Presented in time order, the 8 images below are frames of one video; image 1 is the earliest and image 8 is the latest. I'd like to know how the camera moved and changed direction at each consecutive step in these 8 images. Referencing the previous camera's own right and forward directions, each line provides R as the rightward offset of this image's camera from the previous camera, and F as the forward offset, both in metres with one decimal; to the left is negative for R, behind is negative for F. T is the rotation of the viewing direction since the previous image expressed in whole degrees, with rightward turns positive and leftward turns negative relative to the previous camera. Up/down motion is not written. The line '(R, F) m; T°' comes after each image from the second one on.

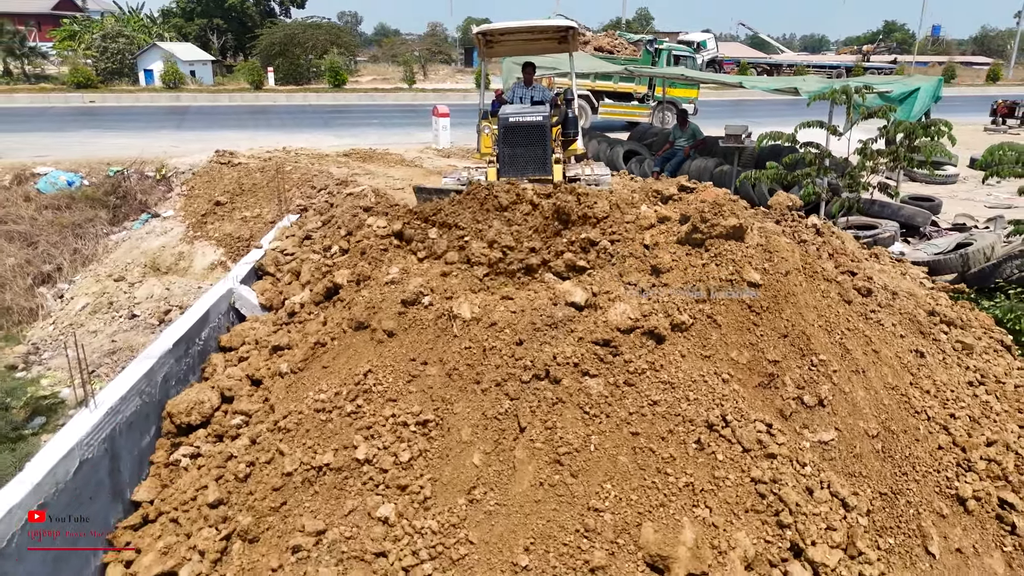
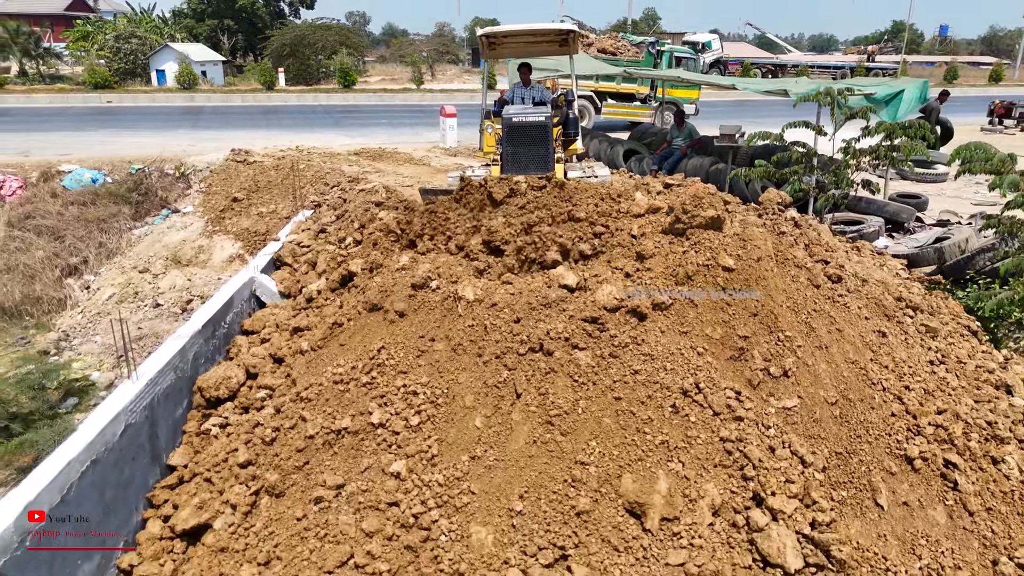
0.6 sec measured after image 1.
(0.0, -0.3) m; -1°
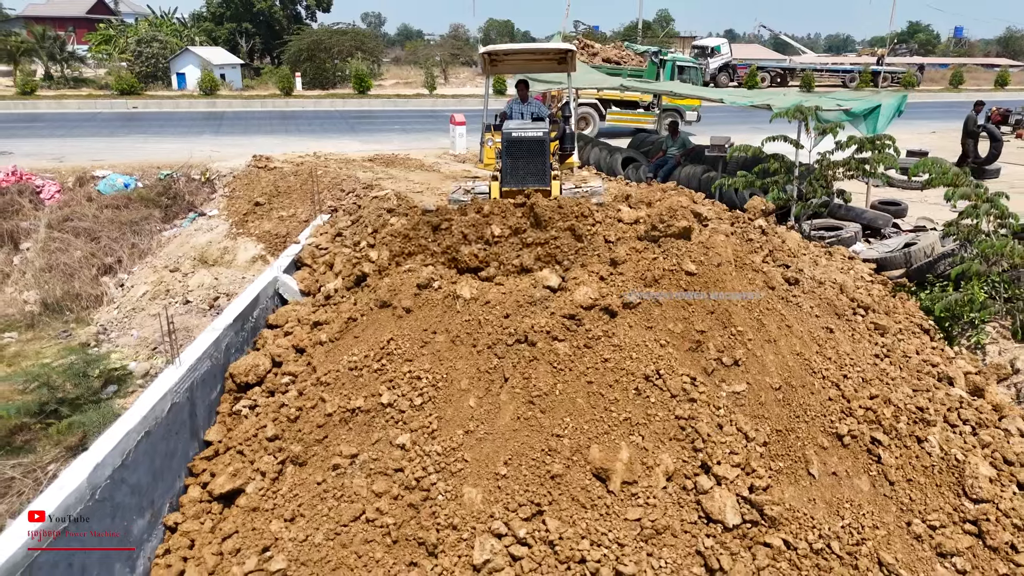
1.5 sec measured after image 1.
(+0.1, -0.5) m; -1°
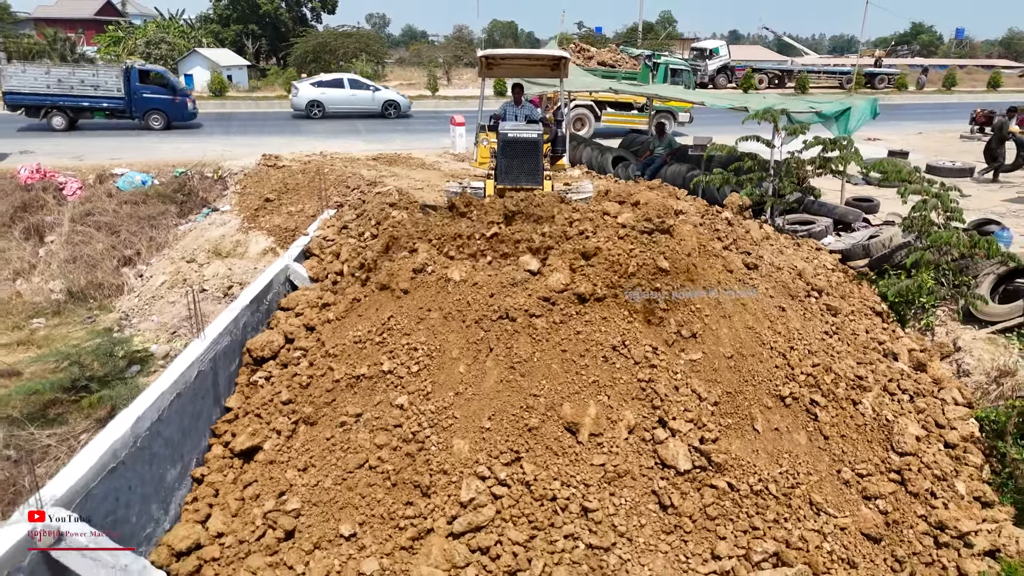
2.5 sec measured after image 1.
(+0.1, -0.5) m; 0°
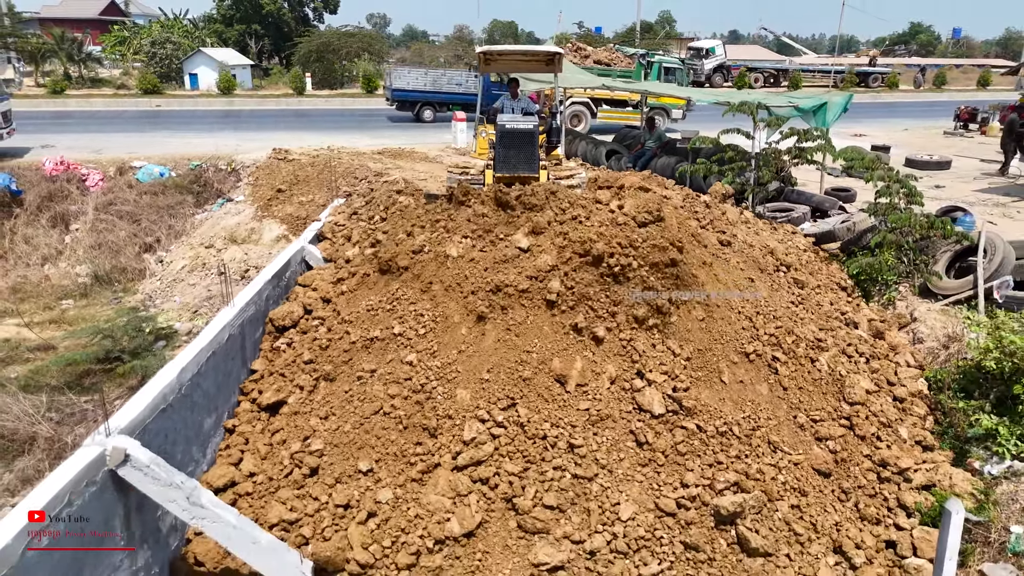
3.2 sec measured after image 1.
(0.0, -0.5) m; 0°
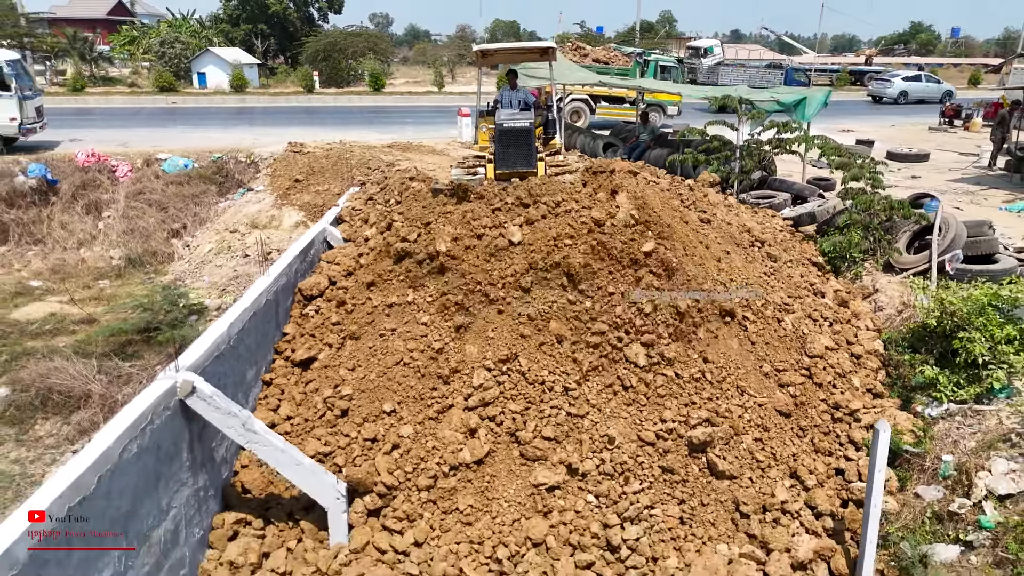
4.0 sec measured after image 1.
(0.0, -0.7) m; 0°
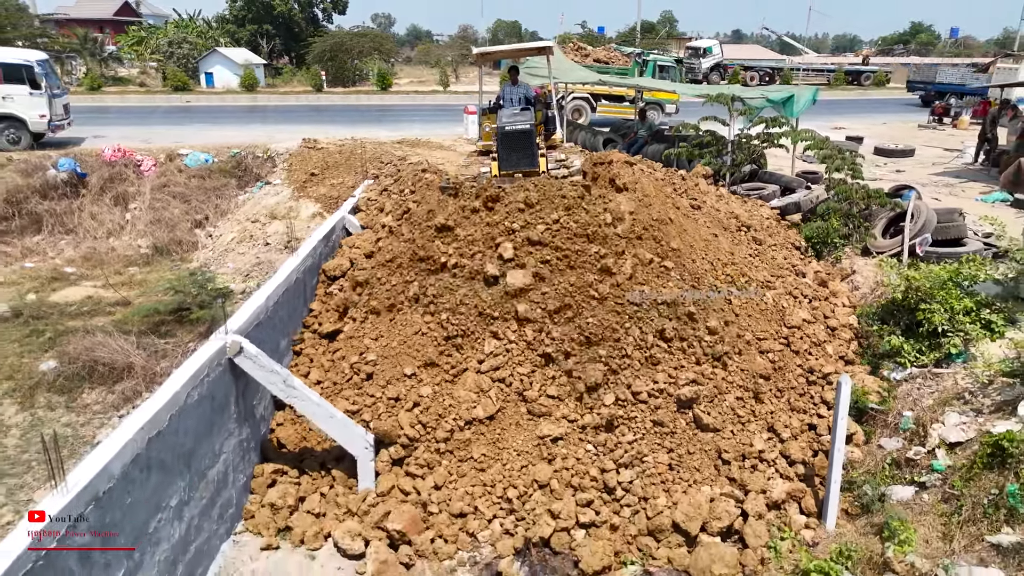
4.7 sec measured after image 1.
(-0.1, -0.6) m; 0°
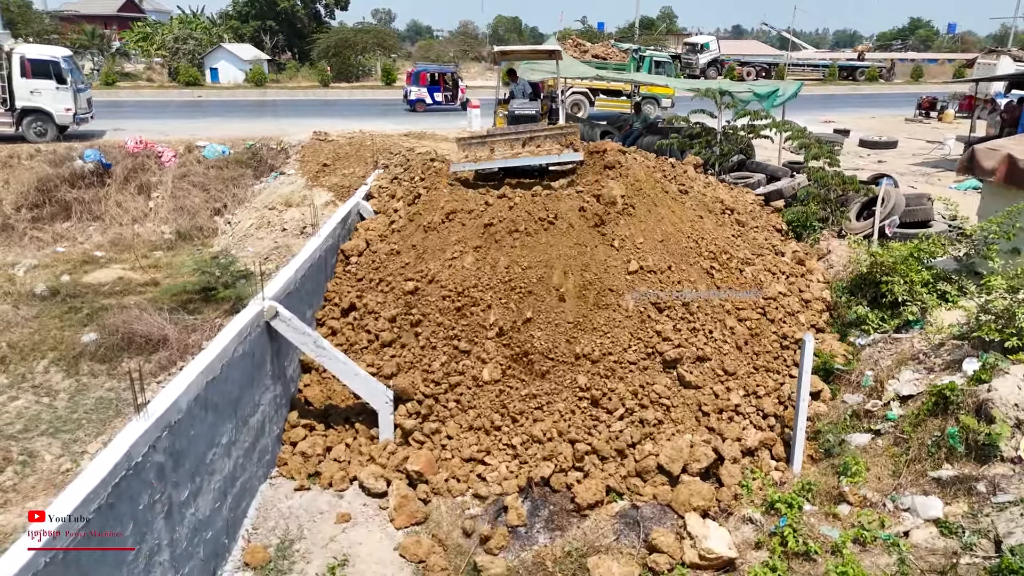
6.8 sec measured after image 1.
(0.0, -0.6) m; 0°
